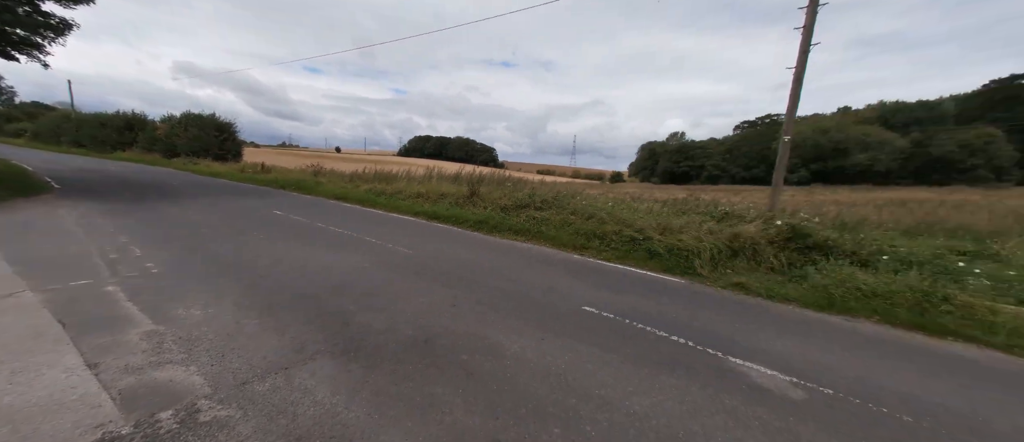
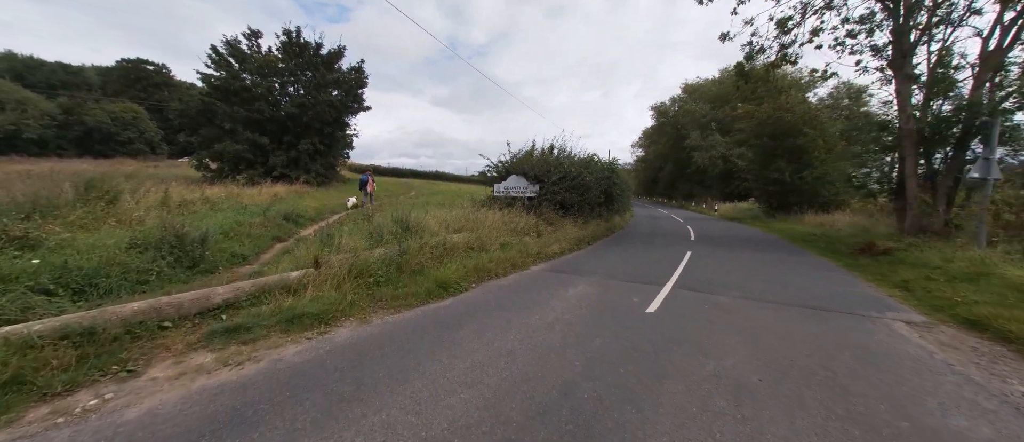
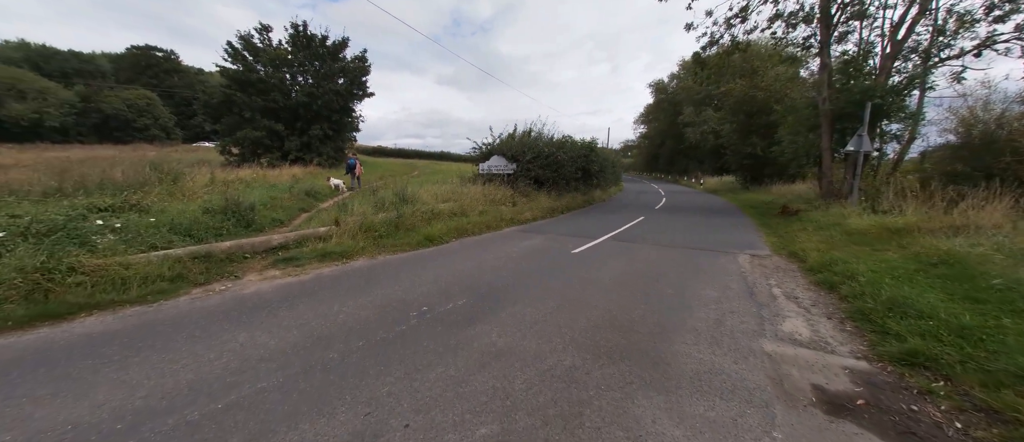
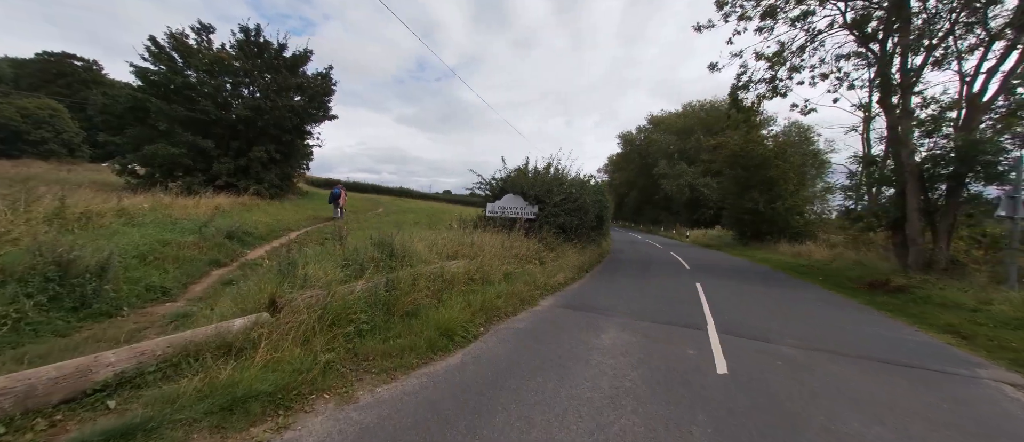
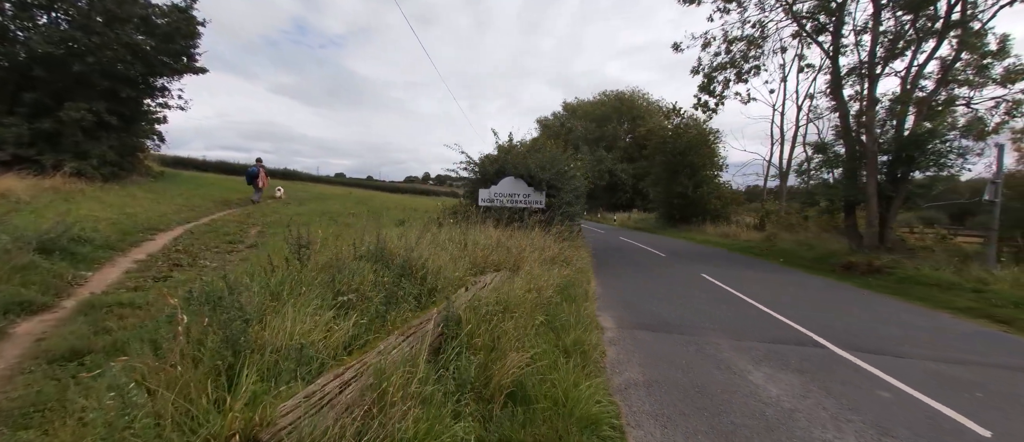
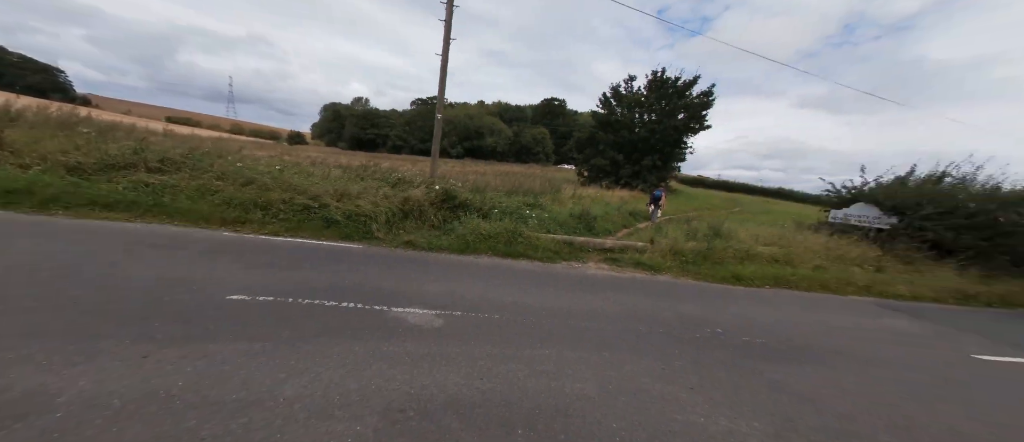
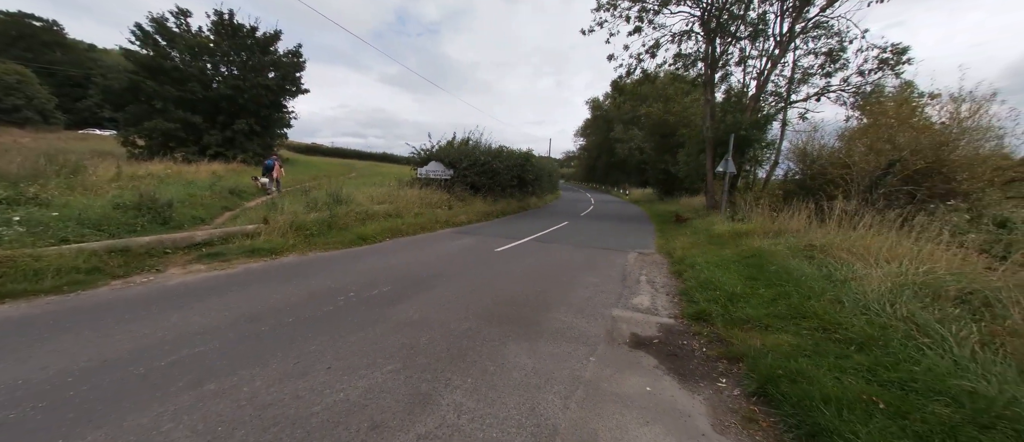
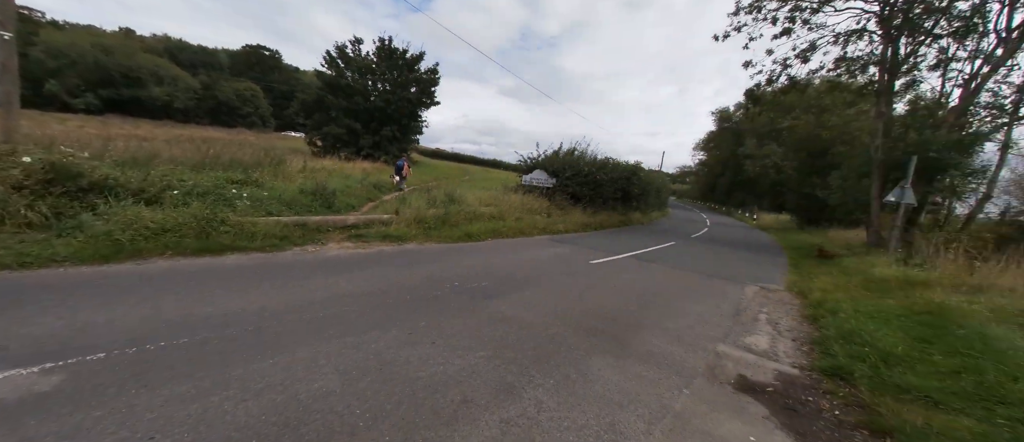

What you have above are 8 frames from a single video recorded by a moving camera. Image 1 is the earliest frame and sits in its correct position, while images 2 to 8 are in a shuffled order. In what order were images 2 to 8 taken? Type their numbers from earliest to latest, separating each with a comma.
6, 8, 7, 3, 2, 4, 5
